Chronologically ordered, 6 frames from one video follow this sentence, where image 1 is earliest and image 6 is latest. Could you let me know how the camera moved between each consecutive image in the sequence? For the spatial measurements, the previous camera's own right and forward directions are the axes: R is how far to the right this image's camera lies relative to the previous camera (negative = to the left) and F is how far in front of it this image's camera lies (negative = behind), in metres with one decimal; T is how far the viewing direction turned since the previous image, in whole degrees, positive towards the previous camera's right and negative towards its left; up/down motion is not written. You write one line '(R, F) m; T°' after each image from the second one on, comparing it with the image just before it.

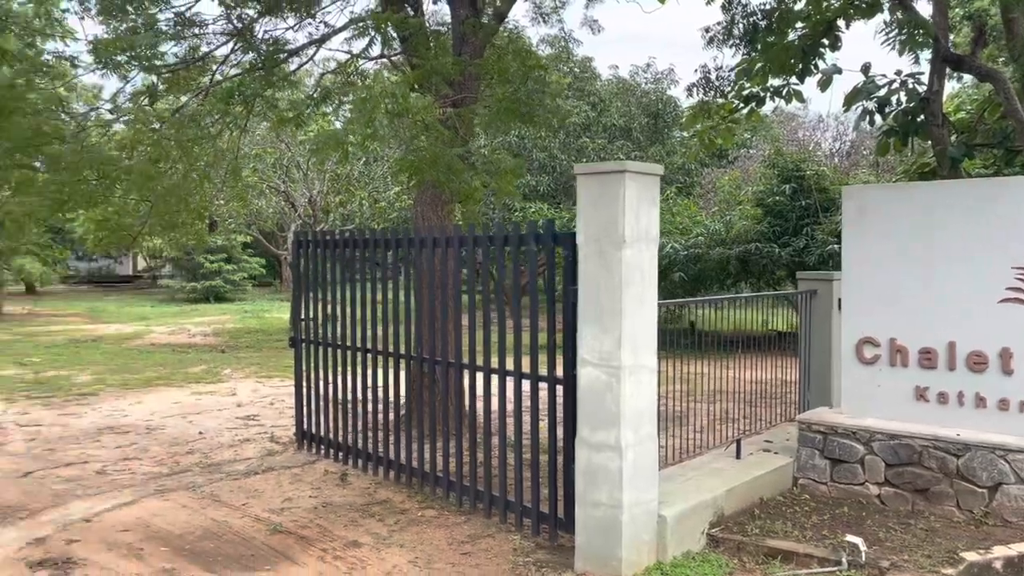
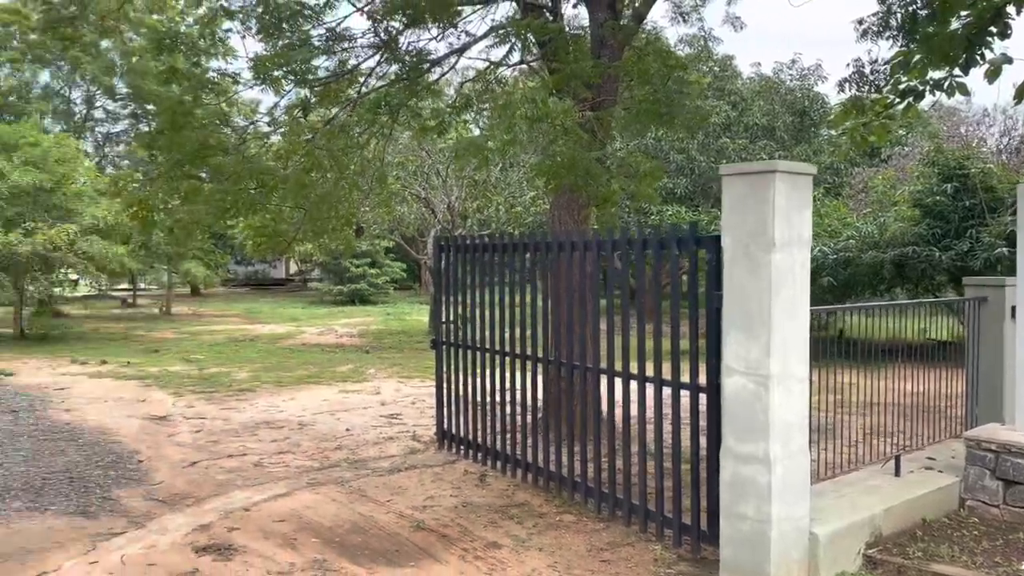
(0.0, 0.0) m; -9°
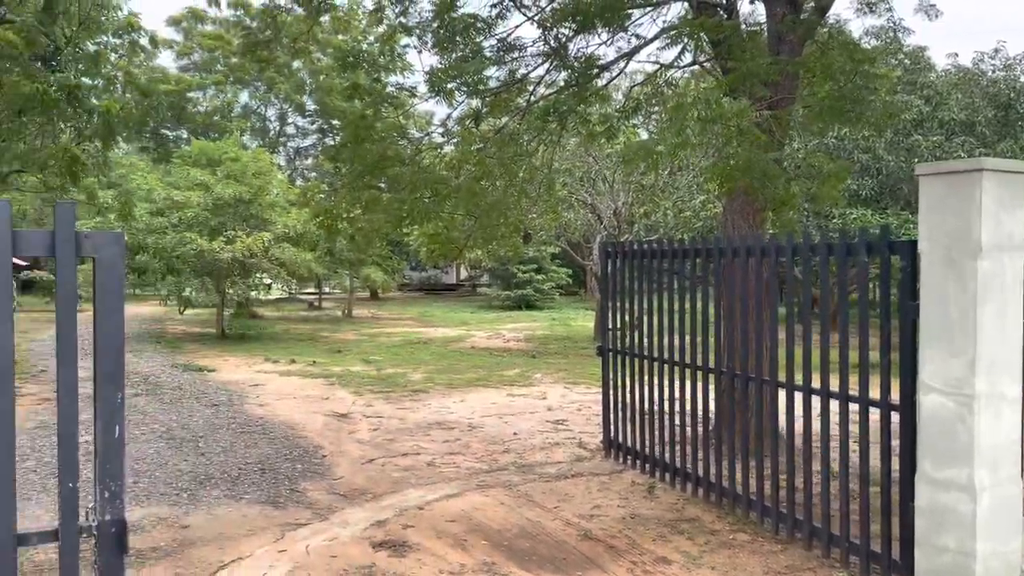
(0.0, 0.0) m; -11°
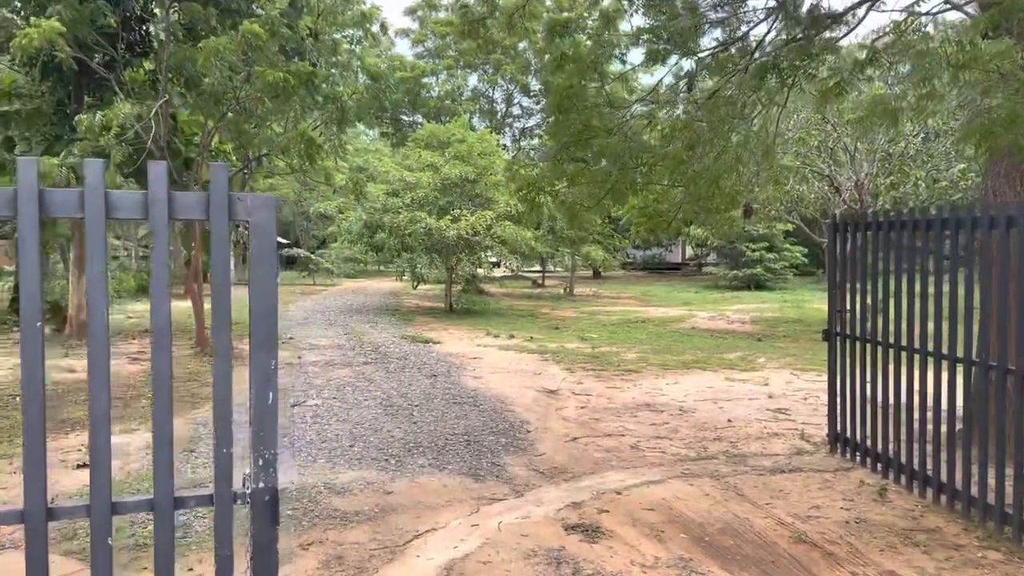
(+0.1, +0.3) m; -16°
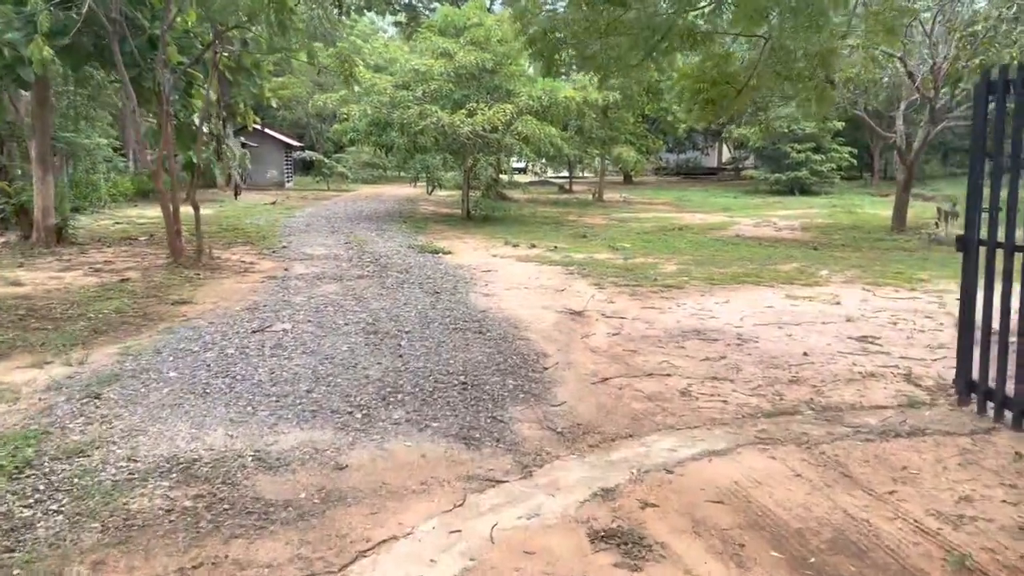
(+0.1, +1.7) m; -2°
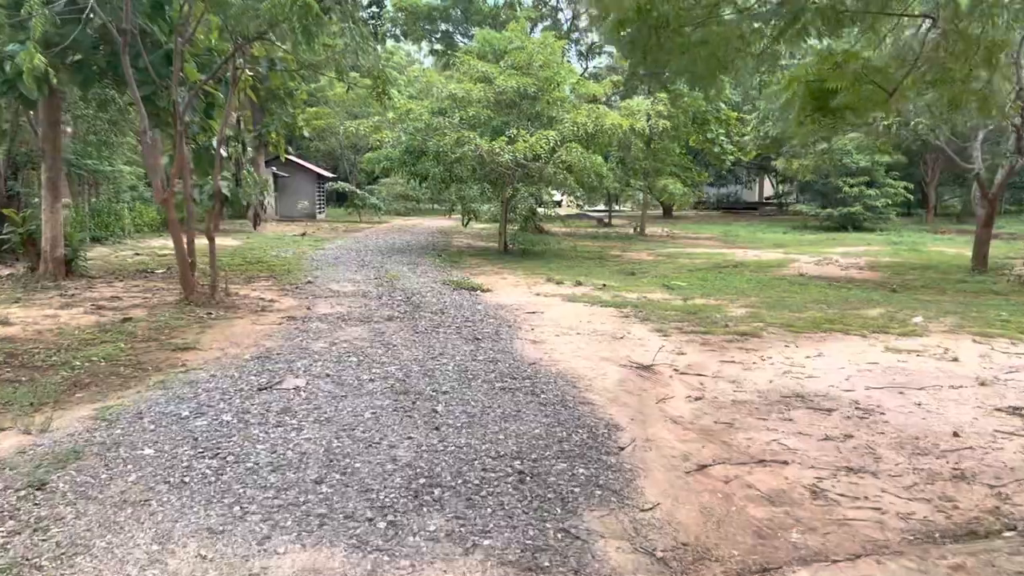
(-0.2, +1.2) m; -2°
